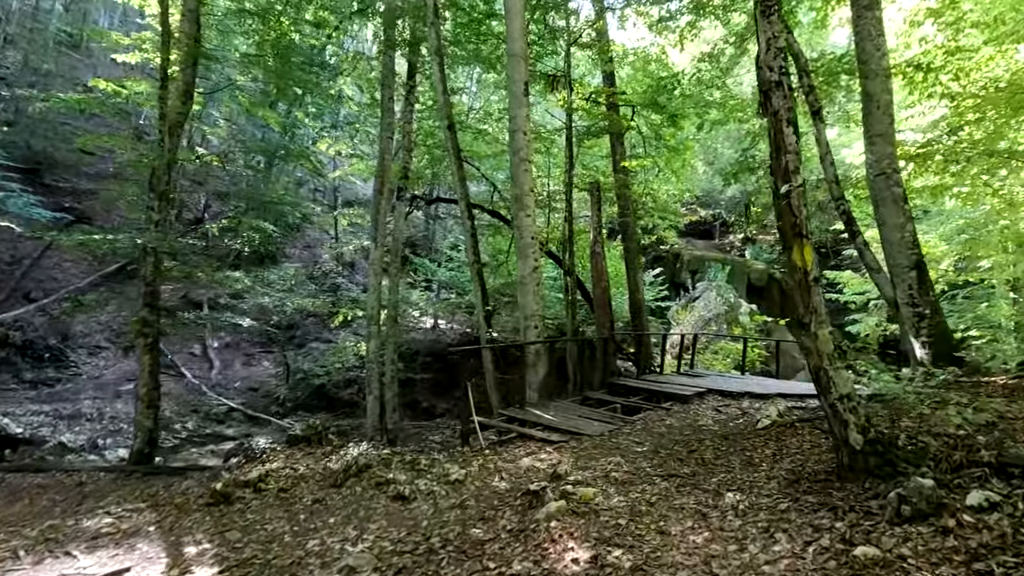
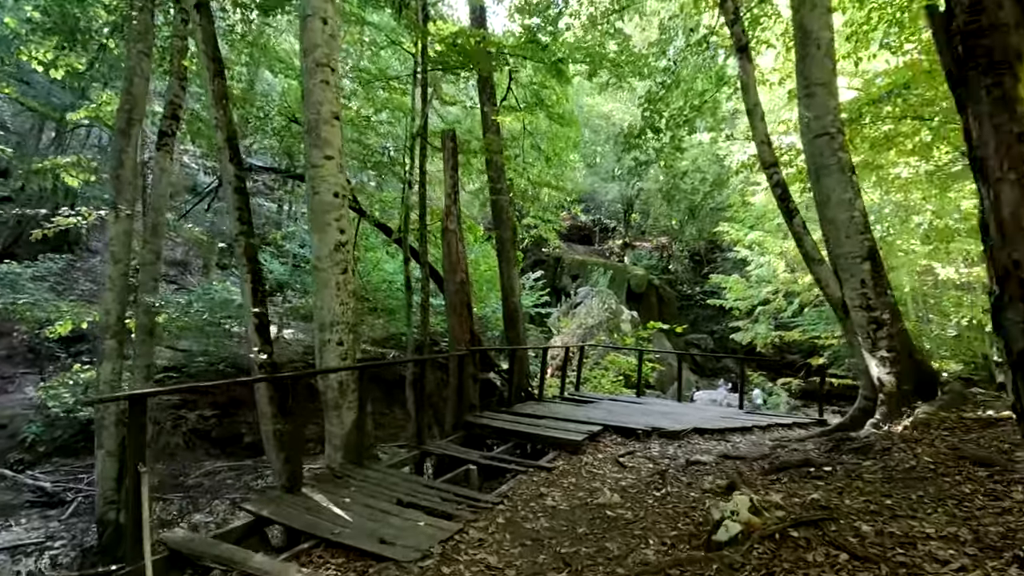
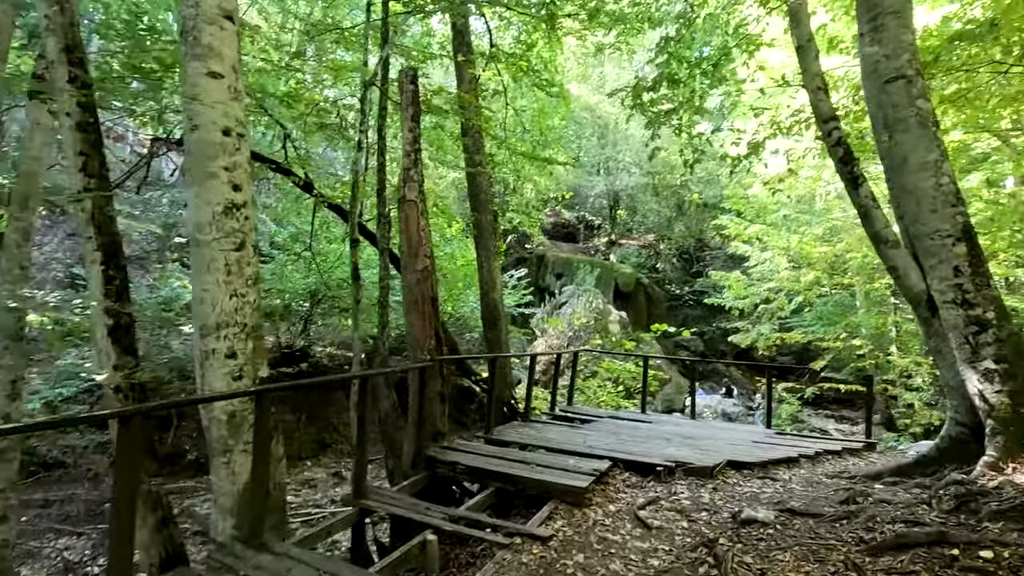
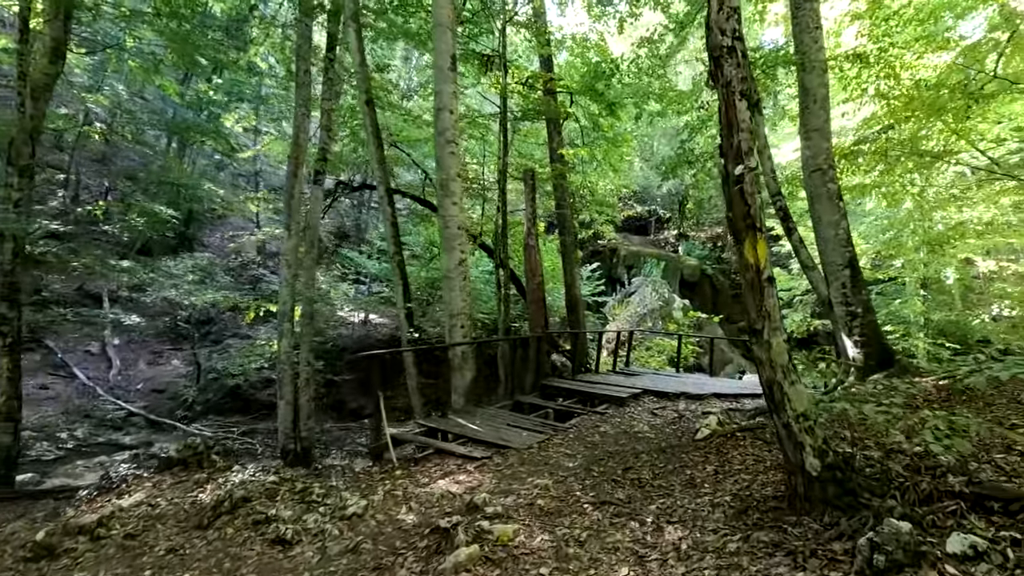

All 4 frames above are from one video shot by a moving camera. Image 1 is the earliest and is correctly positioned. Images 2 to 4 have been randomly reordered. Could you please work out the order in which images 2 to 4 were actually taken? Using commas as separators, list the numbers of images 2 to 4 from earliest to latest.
4, 2, 3
